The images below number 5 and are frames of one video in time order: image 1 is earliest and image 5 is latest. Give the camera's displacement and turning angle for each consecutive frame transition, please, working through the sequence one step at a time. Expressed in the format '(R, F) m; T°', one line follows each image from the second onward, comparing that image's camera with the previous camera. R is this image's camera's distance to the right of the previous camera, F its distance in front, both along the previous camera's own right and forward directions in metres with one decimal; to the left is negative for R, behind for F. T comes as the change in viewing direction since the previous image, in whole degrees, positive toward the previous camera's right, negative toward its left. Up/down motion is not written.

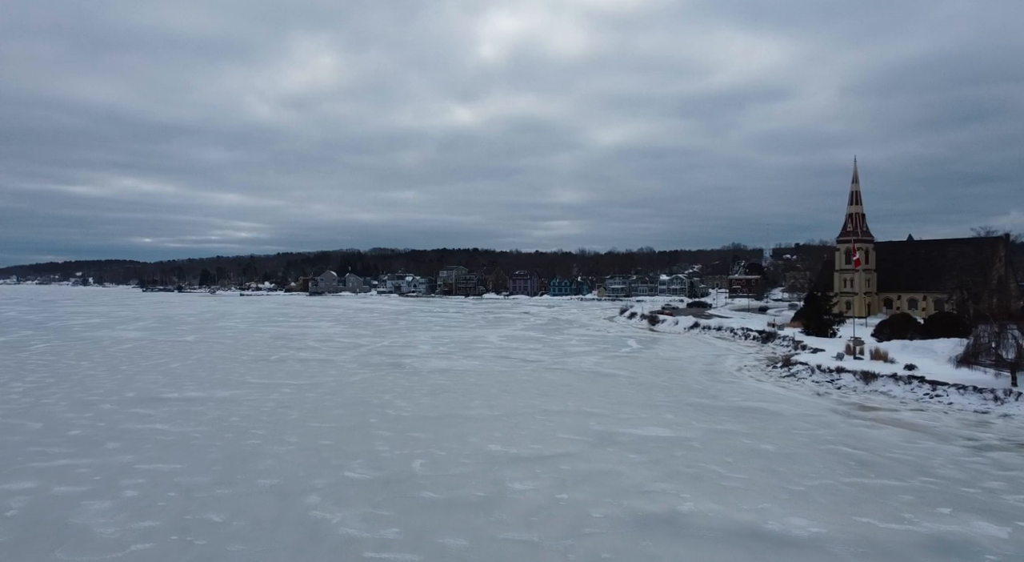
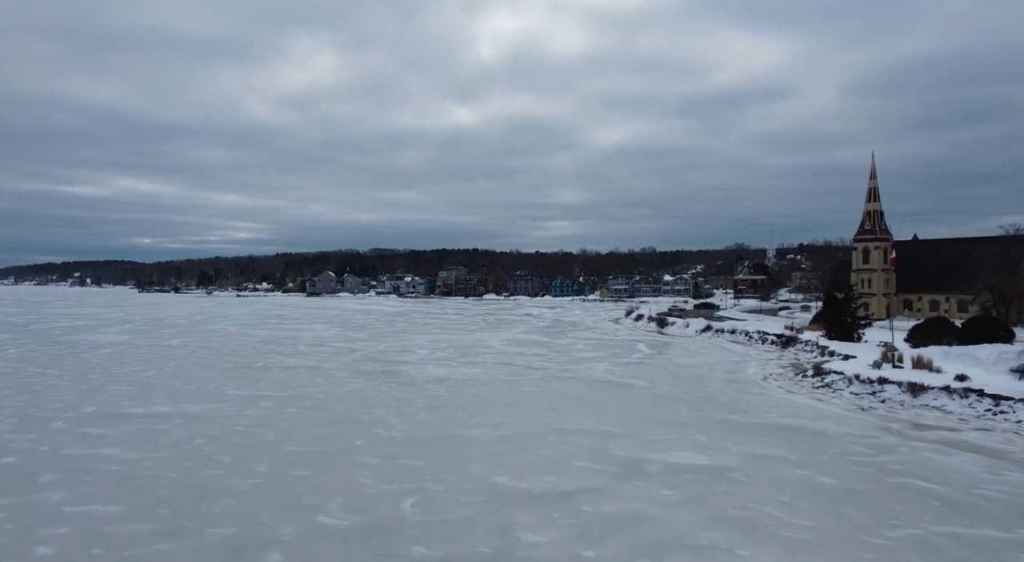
(-0.1, +1.7) m; 0°
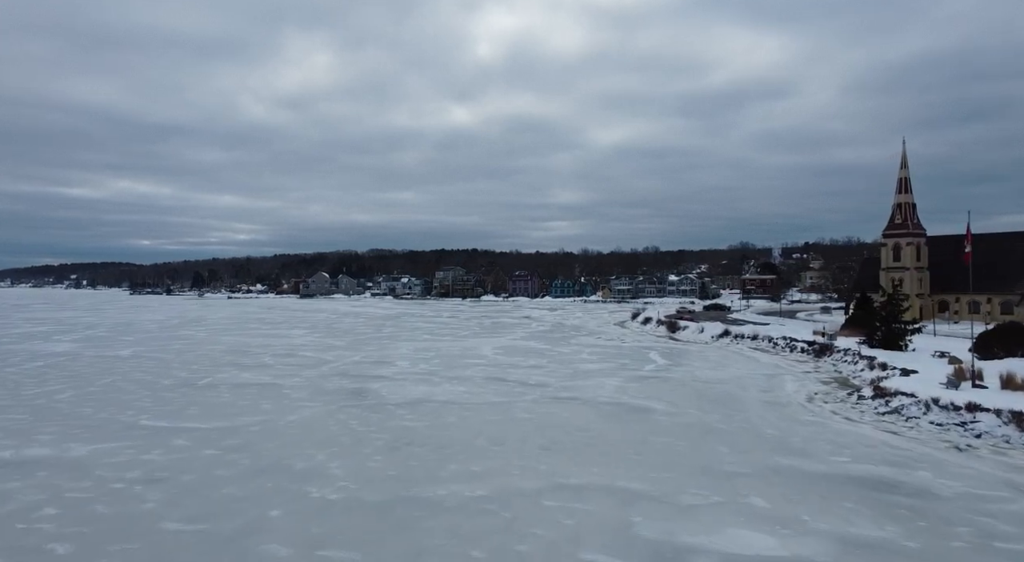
(+0.2, +3.3) m; 0°
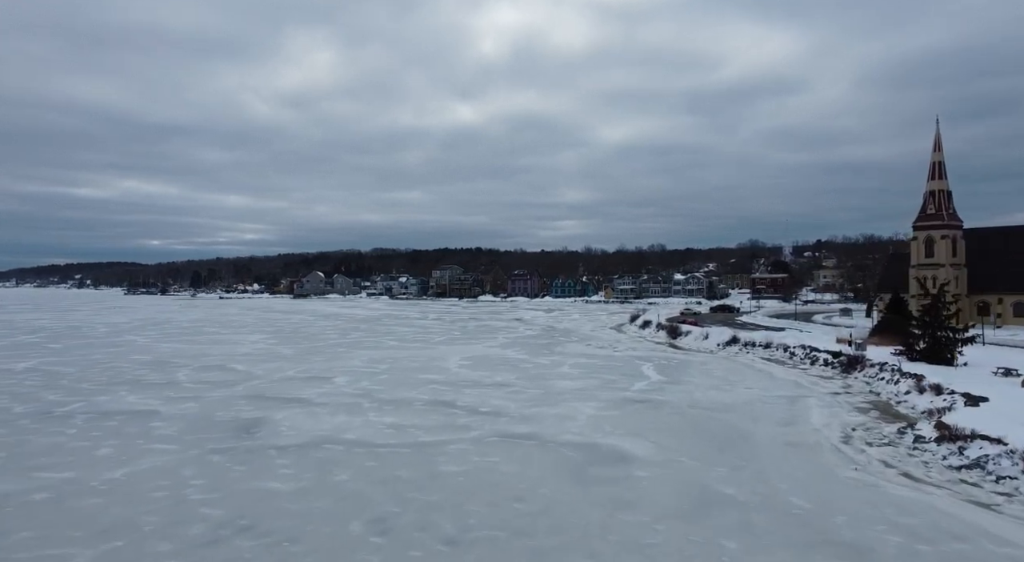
(+1.4, +3.9) m; -1°
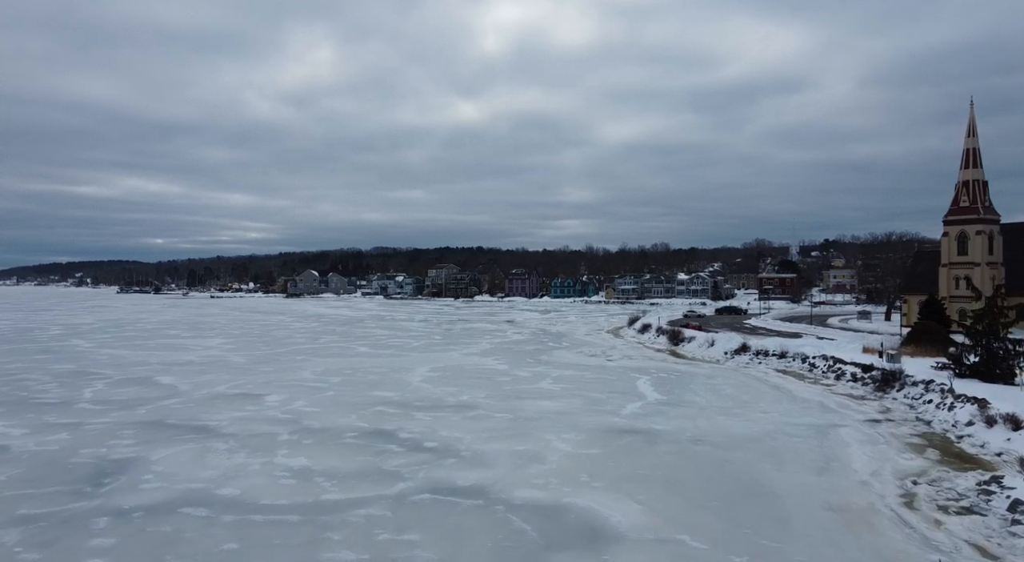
(+0.9, +3.1) m; 0°
